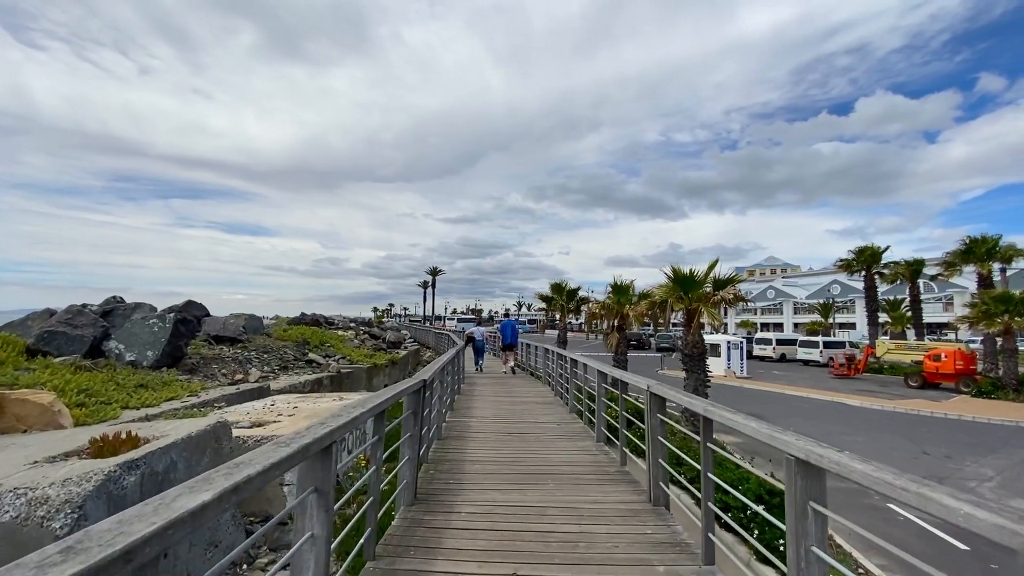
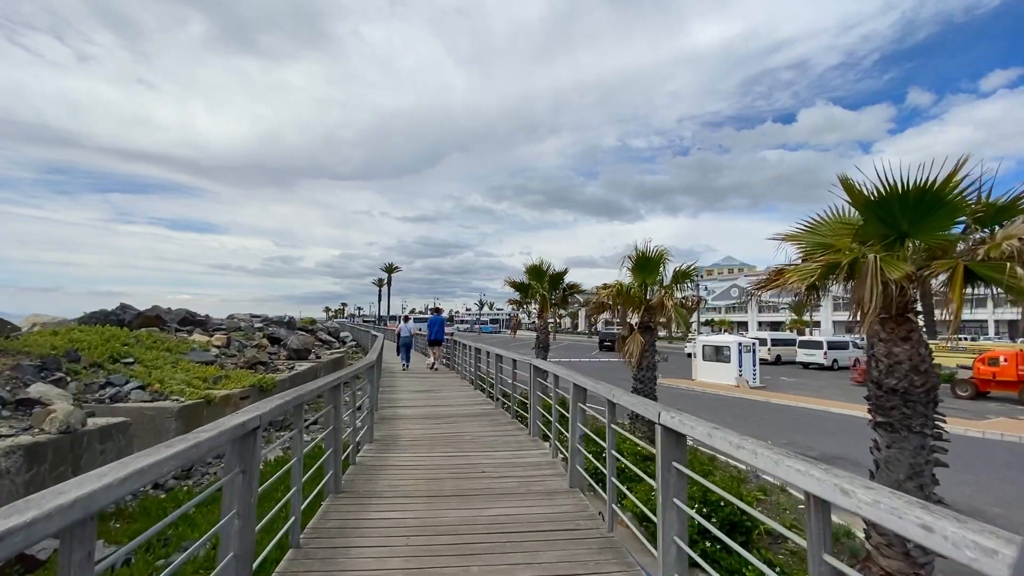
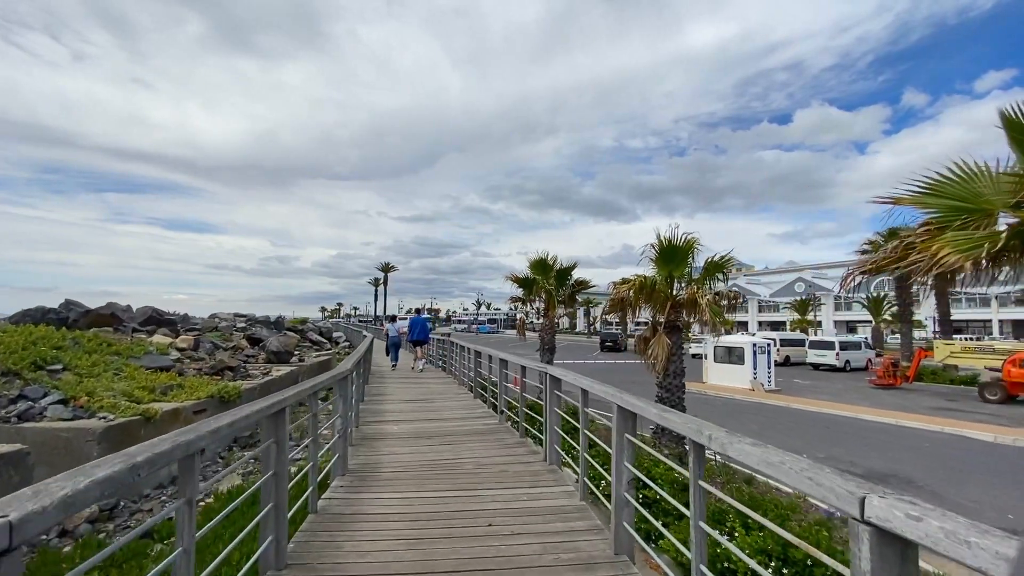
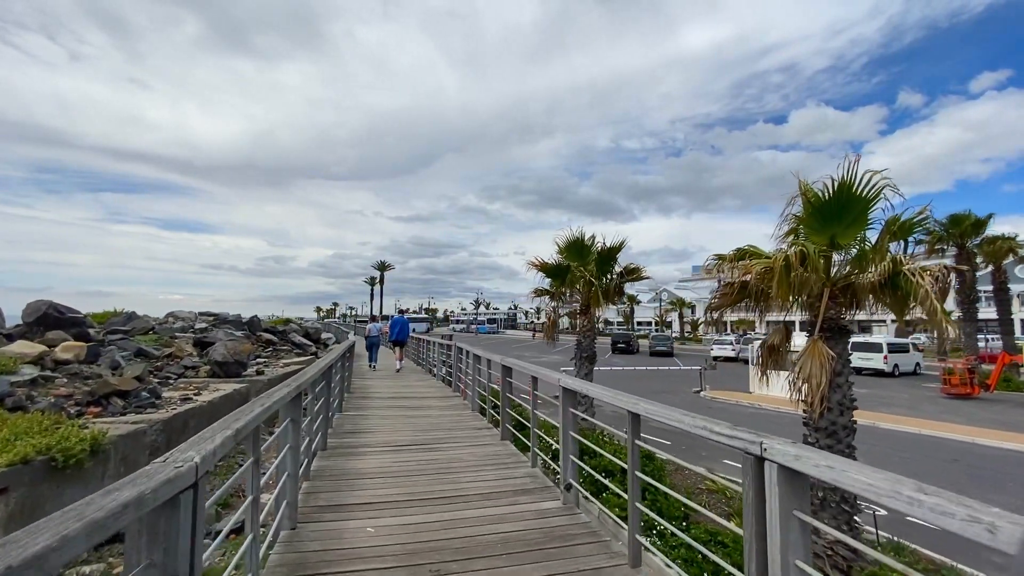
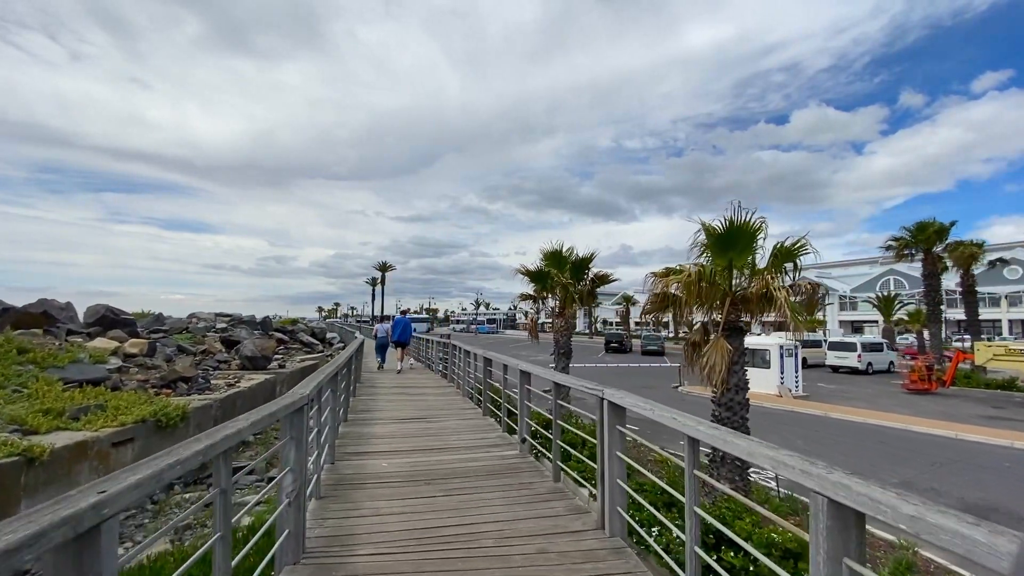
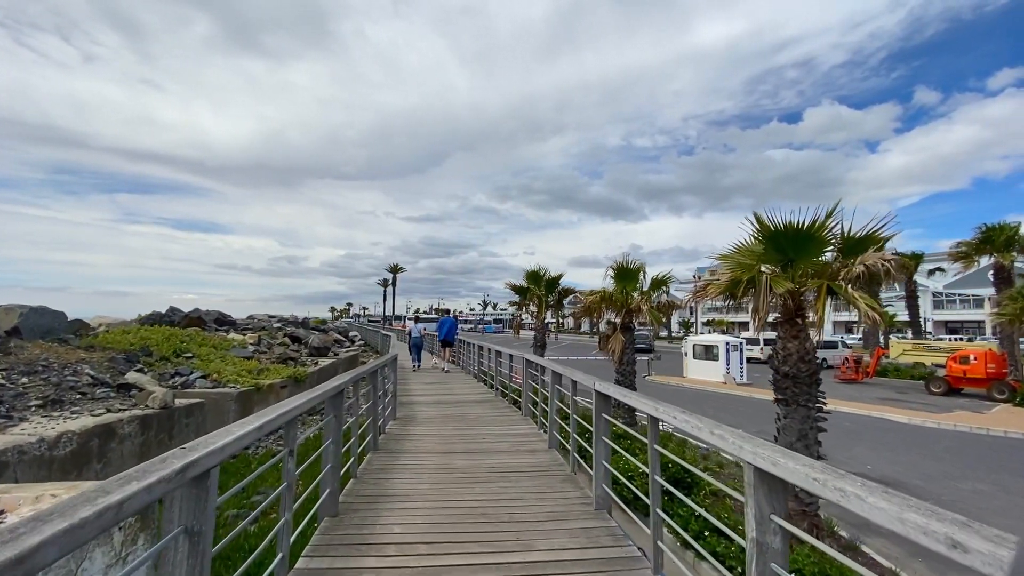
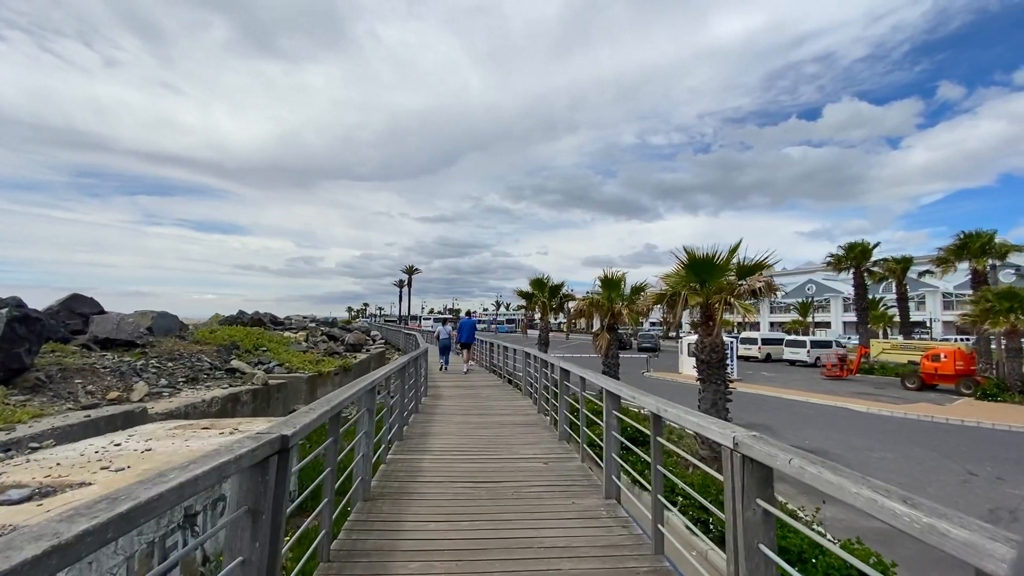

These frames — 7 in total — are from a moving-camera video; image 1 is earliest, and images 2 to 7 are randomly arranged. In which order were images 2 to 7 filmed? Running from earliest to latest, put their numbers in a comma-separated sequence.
7, 6, 2, 3, 5, 4
